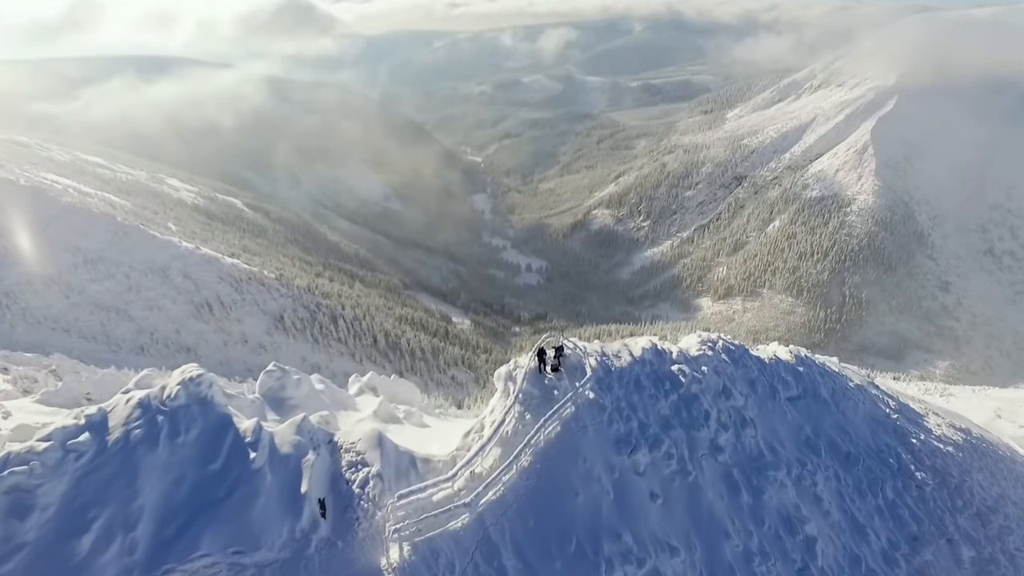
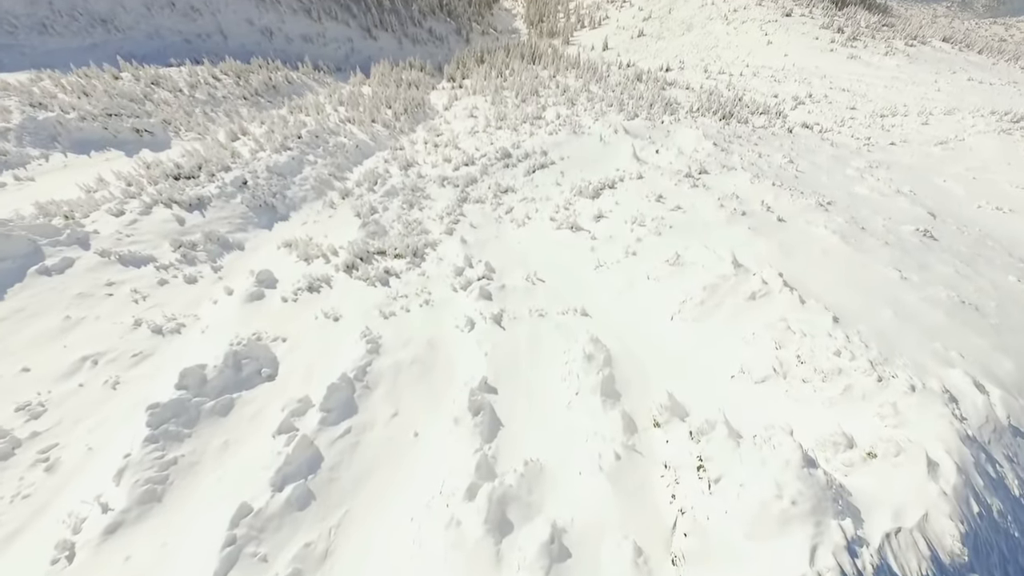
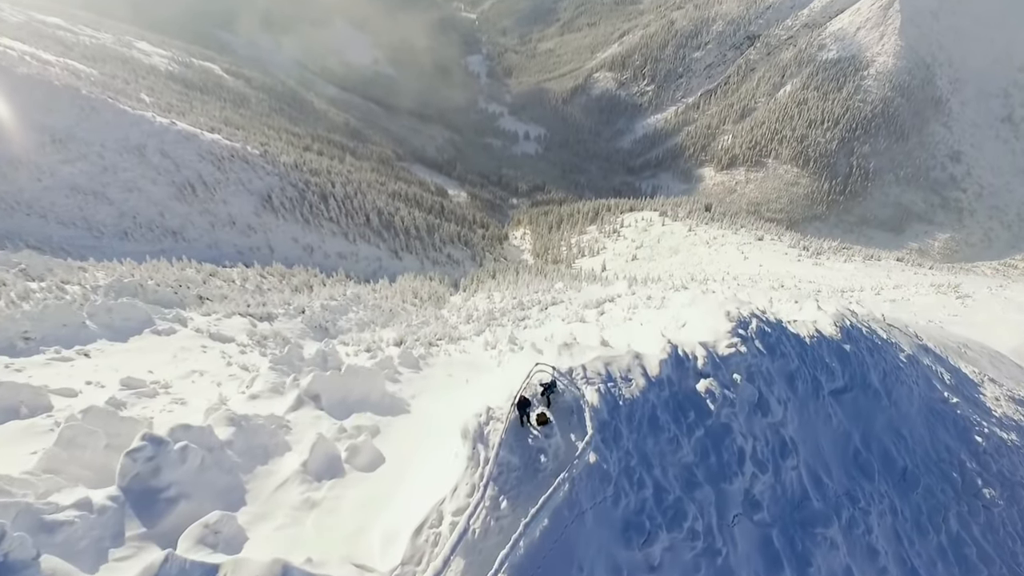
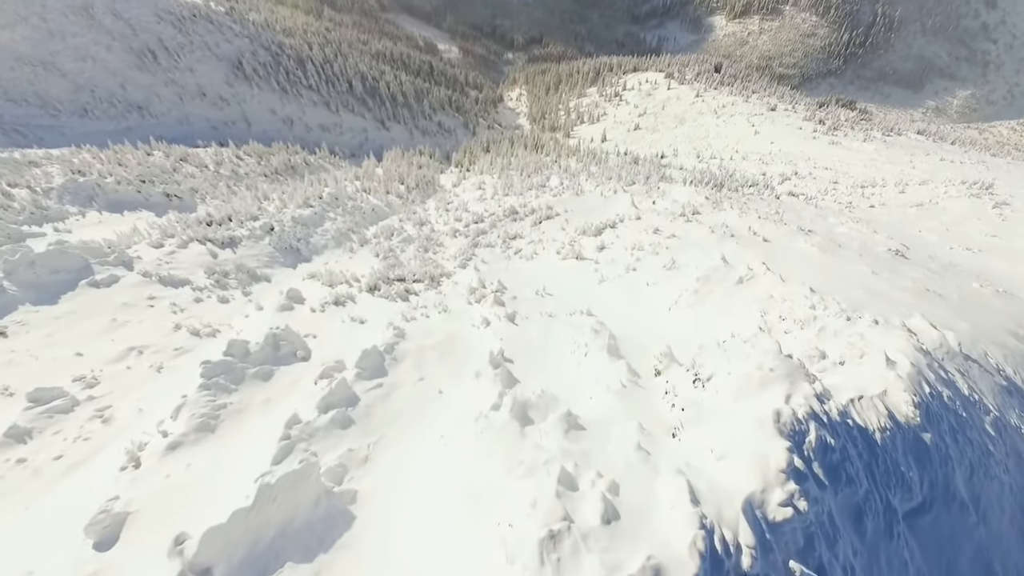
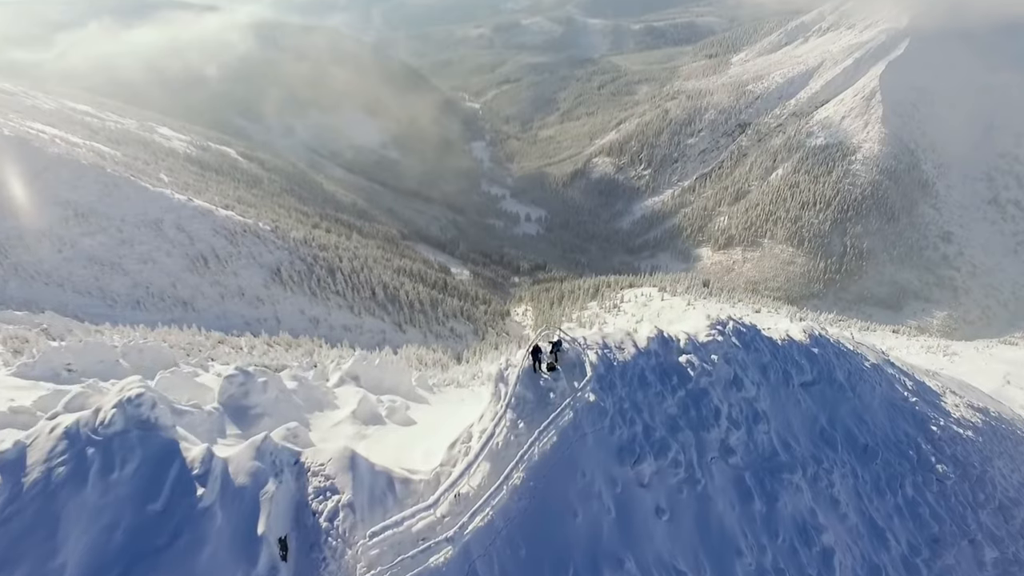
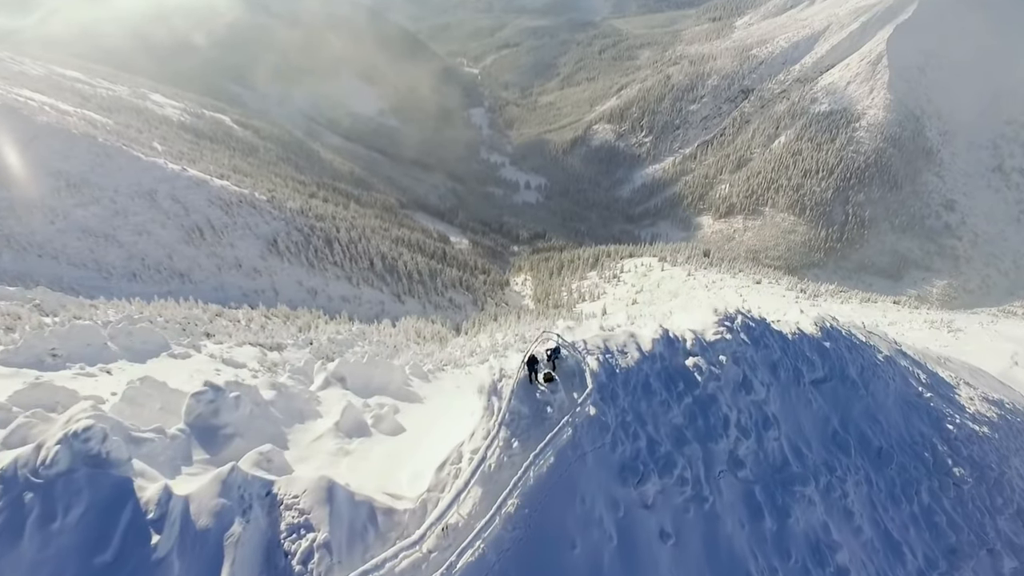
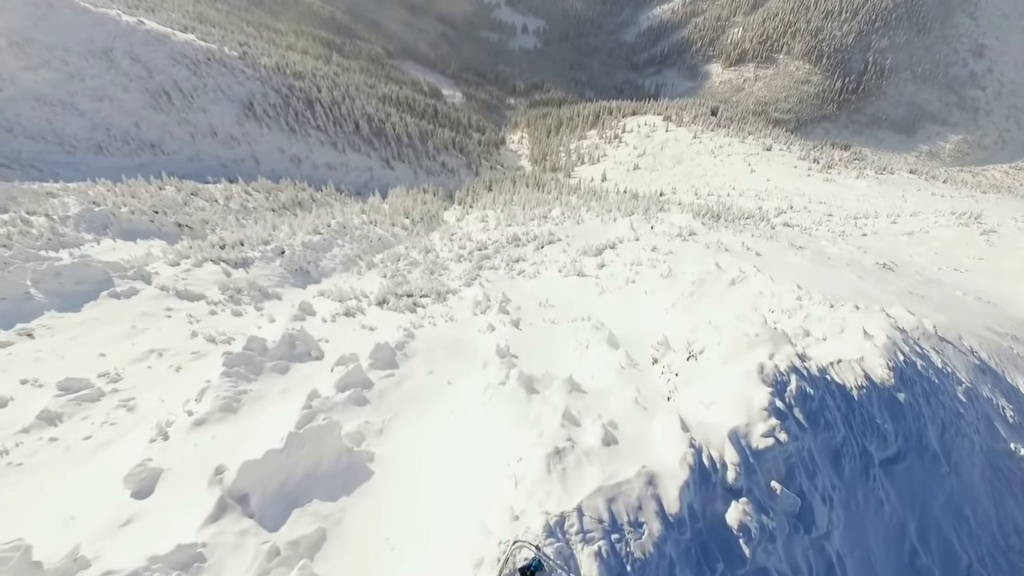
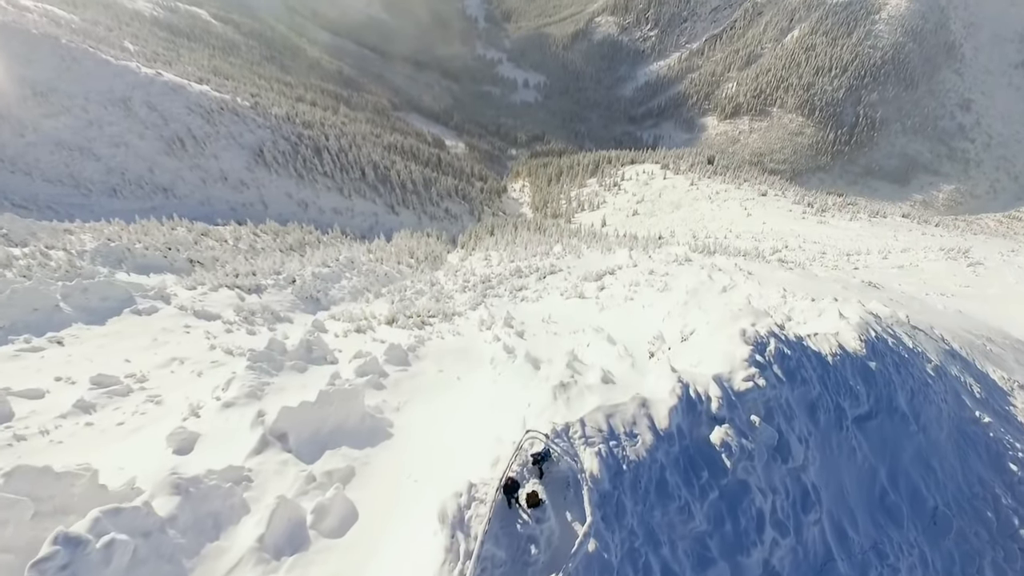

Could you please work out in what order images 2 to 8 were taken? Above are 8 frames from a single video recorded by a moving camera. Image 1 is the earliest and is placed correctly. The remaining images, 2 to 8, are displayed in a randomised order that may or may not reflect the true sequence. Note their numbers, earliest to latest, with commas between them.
5, 6, 3, 8, 7, 4, 2
